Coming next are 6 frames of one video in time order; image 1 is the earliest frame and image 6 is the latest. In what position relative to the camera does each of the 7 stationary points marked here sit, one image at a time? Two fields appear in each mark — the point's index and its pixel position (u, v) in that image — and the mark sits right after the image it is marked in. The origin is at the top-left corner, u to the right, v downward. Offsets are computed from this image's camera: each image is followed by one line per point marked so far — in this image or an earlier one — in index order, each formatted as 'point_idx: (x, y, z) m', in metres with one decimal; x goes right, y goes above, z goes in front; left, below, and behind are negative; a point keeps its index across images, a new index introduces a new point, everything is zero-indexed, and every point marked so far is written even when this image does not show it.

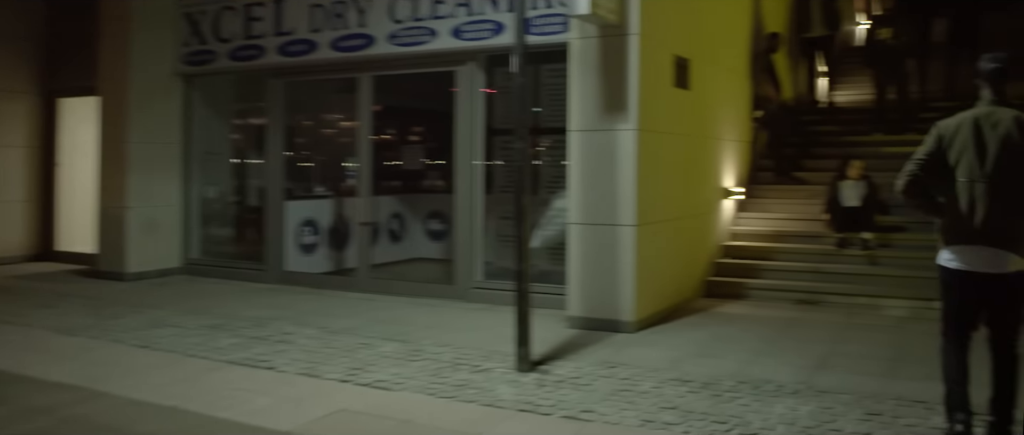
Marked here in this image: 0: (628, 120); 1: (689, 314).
0: (+0.8, +0.6, +6.4) m
1: (+1.3, -0.7, +7.1) m
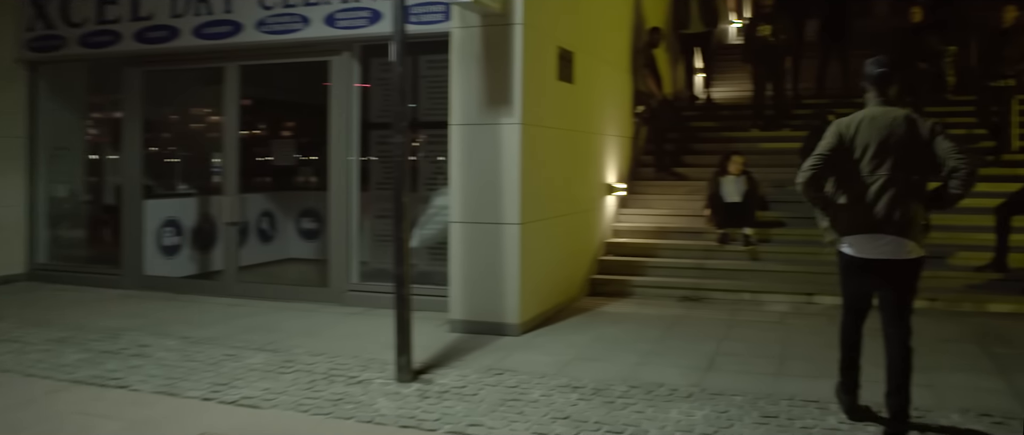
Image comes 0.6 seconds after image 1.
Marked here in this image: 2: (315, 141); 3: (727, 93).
0: (0.0, +0.7, +6.1) m
1: (+0.4, -0.7, +6.9) m
2: (-1.5, +0.6, +7.7) m
3: (+2.9, +1.6, +13.0) m
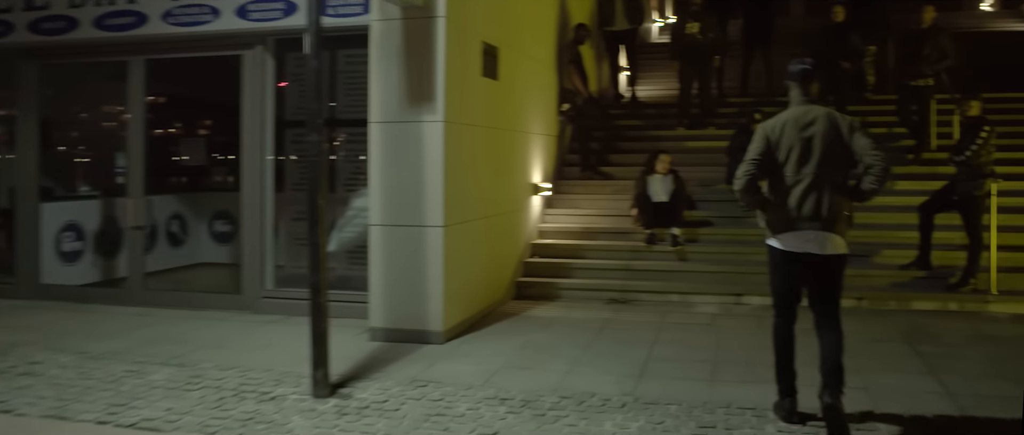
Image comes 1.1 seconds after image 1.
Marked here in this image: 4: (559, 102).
0: (-0.5, +0.6, +5.9) m
1: (-0.1, -0.7, +6.7) m
2: (-2.1, +0.6, +7.3) m
3: (+1.8, +1.7, +12.9) m
4: (+0.5, +1.1, +9.5) m
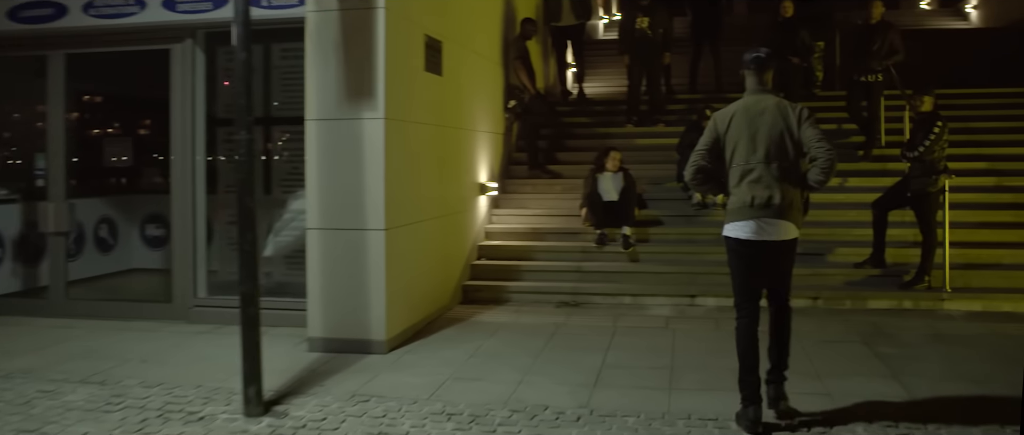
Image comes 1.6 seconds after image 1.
0: (-0.8, +0.6, +5.5) m
1: (-0.4, -0.7, +6.4) m
2: (-2.5, +0.6, +6.9) m
3: (+1.1, +1.7, +12.7) m
4: (-0.1, +1.1, +9.2) m
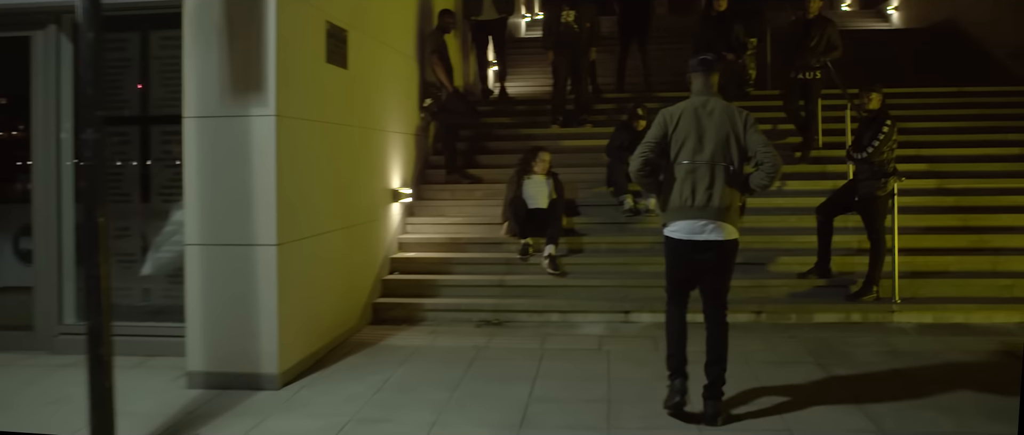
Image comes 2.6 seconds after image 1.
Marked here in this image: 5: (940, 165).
0: (-1.2, +0.6, +4.8) m
1: (-0.9, -0.8, +5.6) m
2: (-3.1, +0.5, +6.0) m
3: (+0.1, +1.6, +12.1) m
4: (-0.8, +1.1, +8.5) m
5: (+3.6, +0.4, +8.2) m
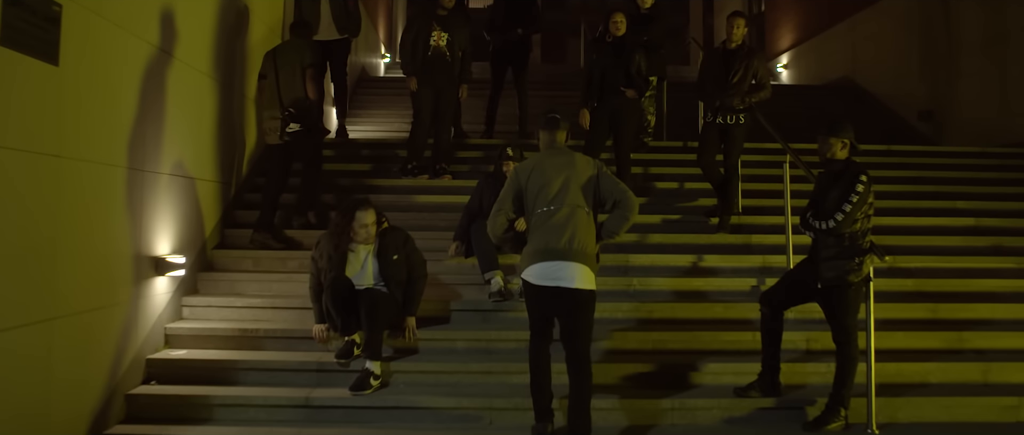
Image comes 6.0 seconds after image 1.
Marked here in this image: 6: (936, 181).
0: (-1.8, +0.3, +2.5) m
1: (-1.6, -1.1, +3.3) m
2: (-3.8, +0.2, +3.5) m
3: (-1.4, +0.9, +9.9) m
4: (-1.9, +0.6, +6.3) m
5: (+2.5, -0.1, +6.5) m
6: (+3.3, +0.3, +7.7) m
